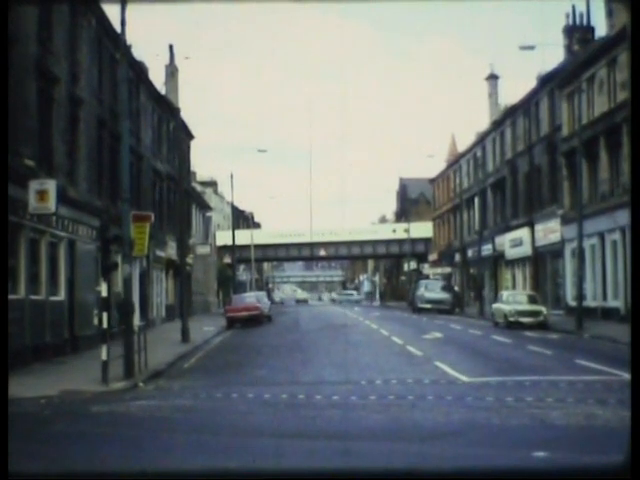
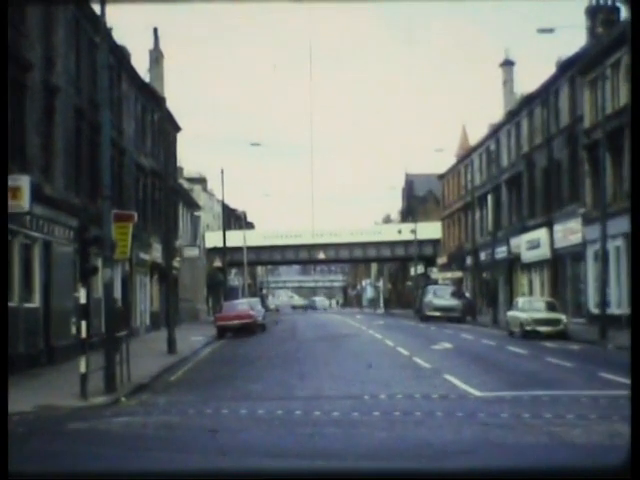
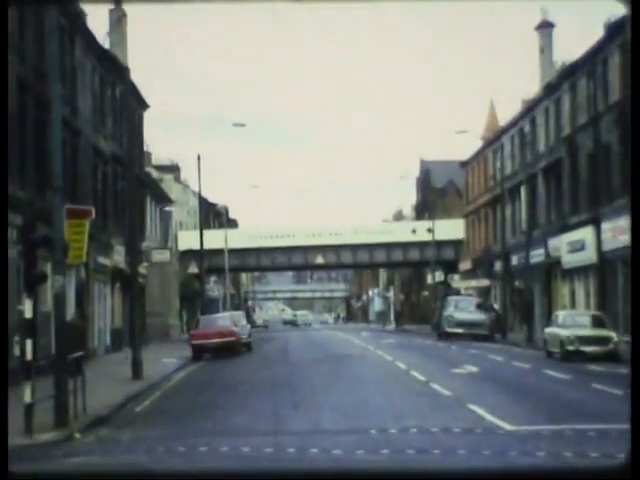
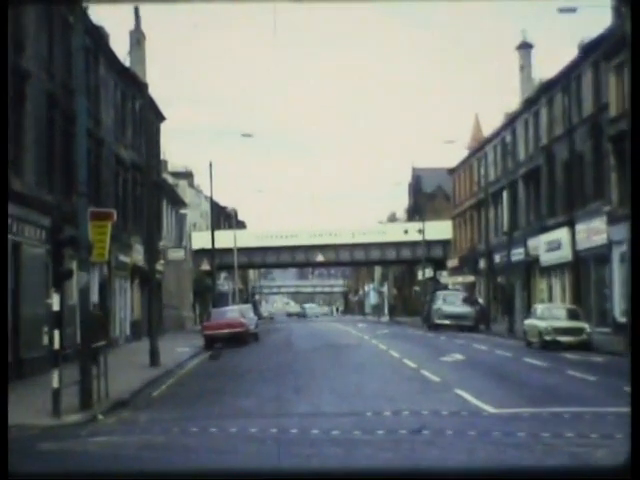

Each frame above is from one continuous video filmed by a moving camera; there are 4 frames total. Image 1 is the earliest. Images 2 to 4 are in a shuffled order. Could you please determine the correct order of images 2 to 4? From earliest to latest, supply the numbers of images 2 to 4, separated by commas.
2, 4, 3
